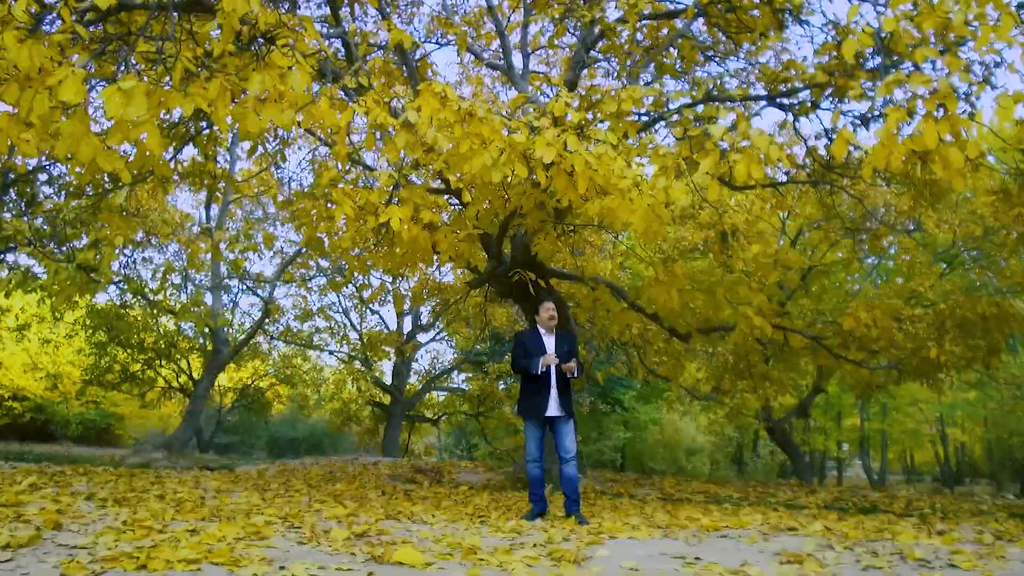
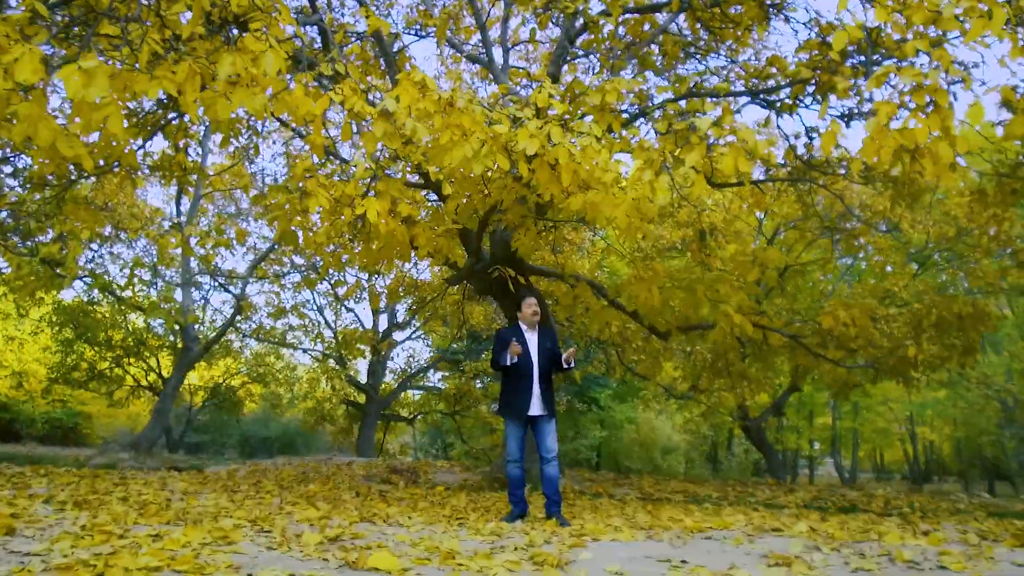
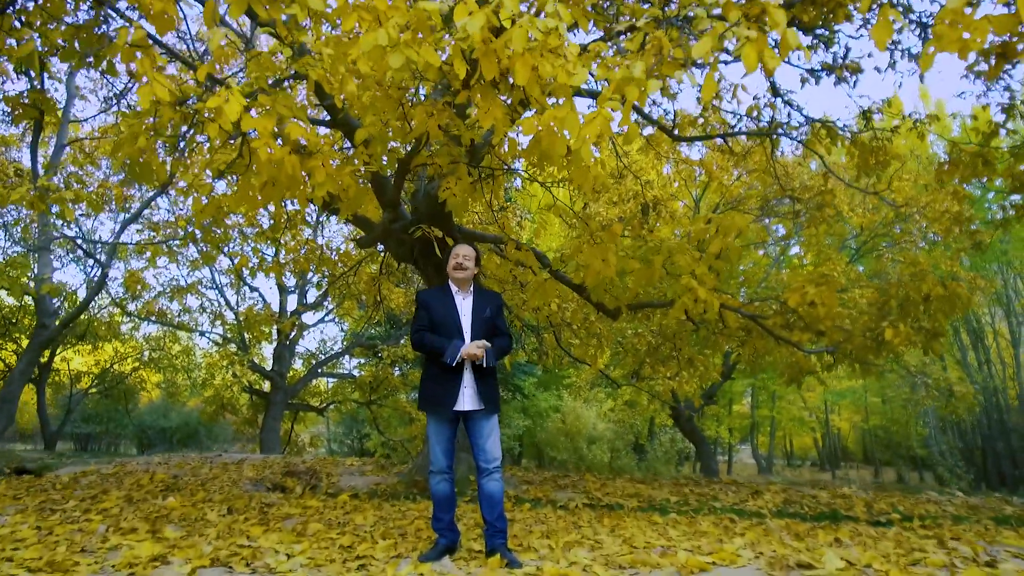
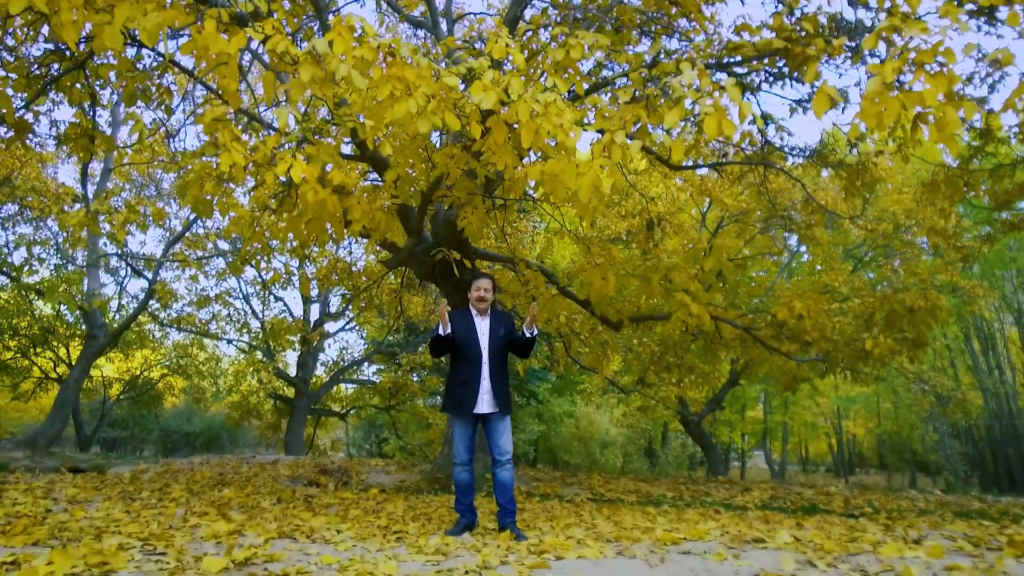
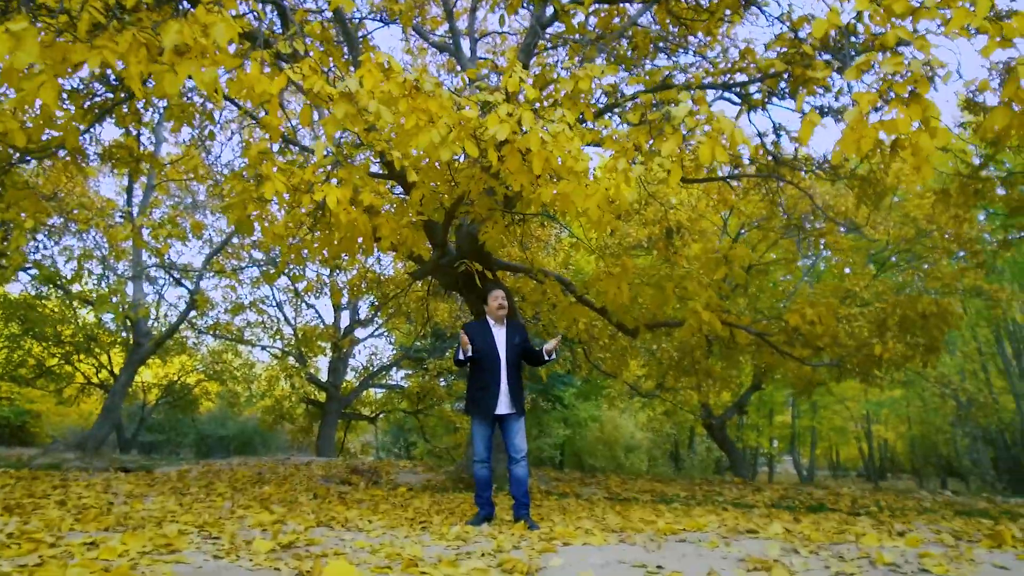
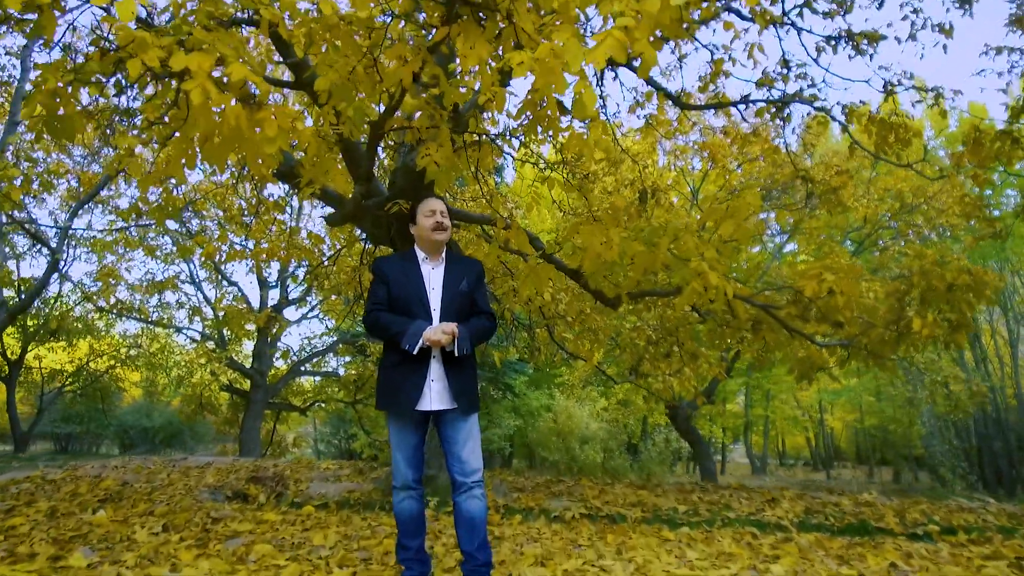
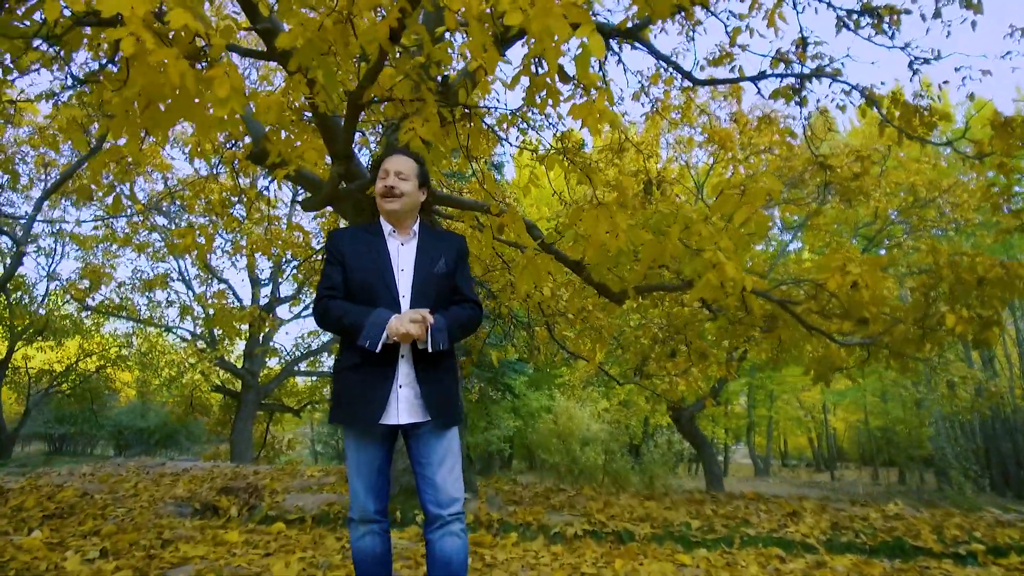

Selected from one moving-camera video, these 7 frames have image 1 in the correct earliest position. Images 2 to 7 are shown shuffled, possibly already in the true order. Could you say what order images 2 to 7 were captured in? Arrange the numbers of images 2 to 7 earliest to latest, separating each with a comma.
2, 5, 4, 3, 6, 7
